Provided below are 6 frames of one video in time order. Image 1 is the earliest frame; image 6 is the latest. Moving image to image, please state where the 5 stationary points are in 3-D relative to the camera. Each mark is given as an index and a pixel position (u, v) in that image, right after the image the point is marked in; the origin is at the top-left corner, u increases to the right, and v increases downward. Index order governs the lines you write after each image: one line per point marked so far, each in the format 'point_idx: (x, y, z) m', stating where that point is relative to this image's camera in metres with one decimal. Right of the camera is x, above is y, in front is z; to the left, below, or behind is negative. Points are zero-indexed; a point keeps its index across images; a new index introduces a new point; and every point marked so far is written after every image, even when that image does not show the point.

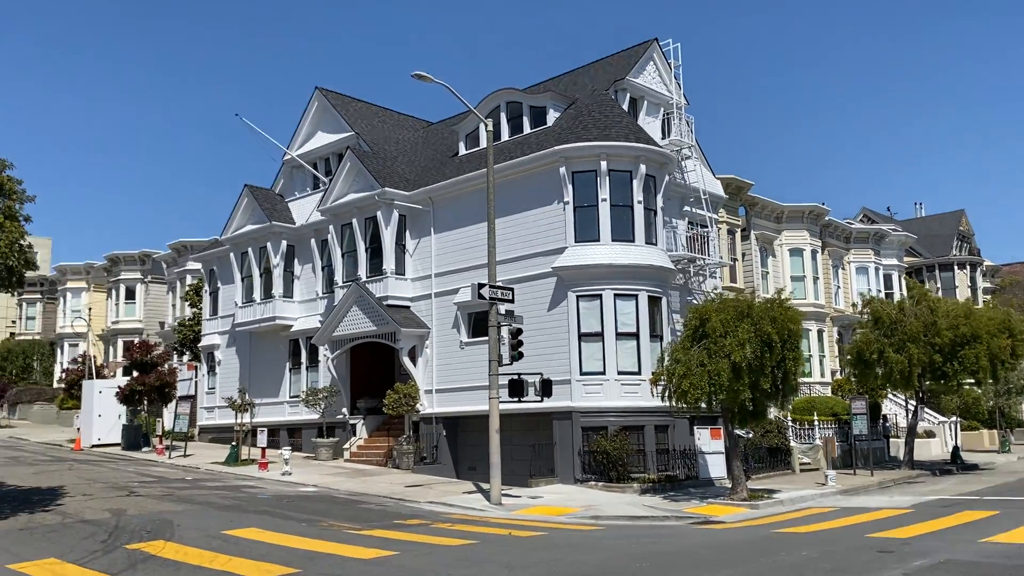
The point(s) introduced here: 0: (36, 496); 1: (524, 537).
0: (-10.0, -4.4, +18.5) m
1: (+0.2, -4.0, +14.0) m
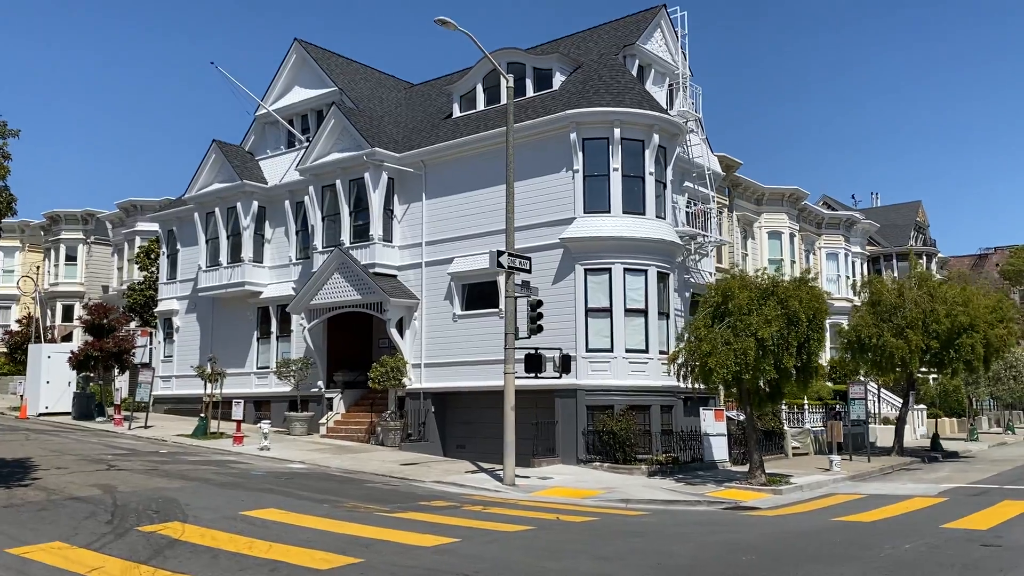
0: (-9.5, -3.4, +16.6) m
1: (+1.0, -3.4, +12.8) m
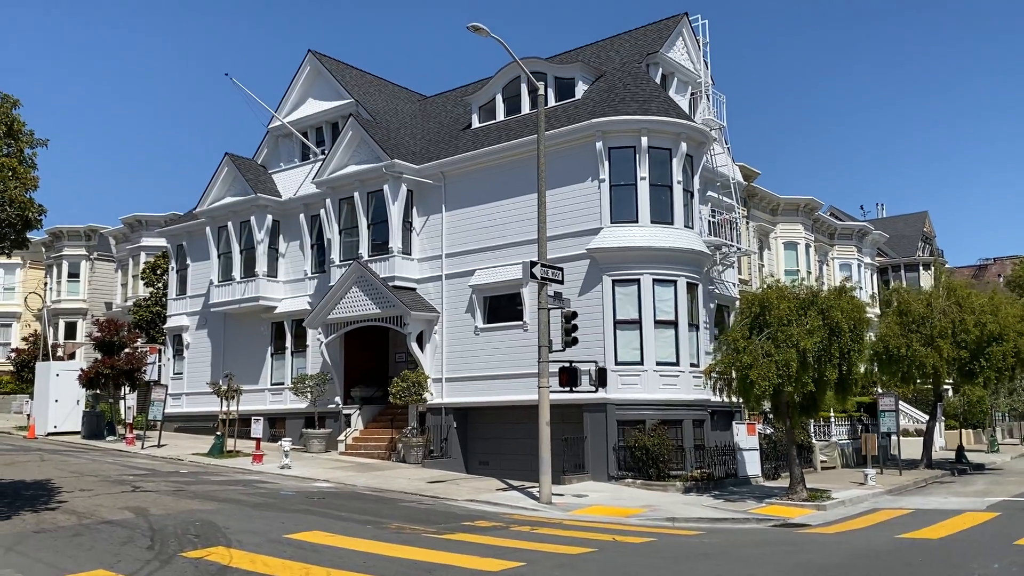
0: (-8.8, -3.7, +16.0) m
1: (+1.8, -3.6, +12.3) m
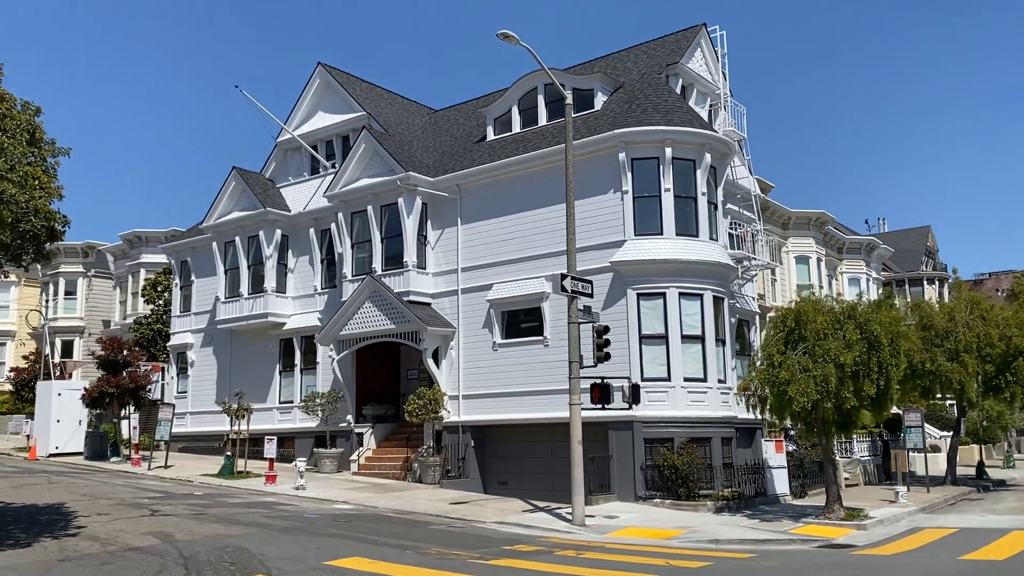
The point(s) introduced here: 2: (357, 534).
0: (-8.1, -3.9, +15.3) m
1: (+2.5, -3.7, +11.7) m
2: (-2.6, -4.1, +14.7) m
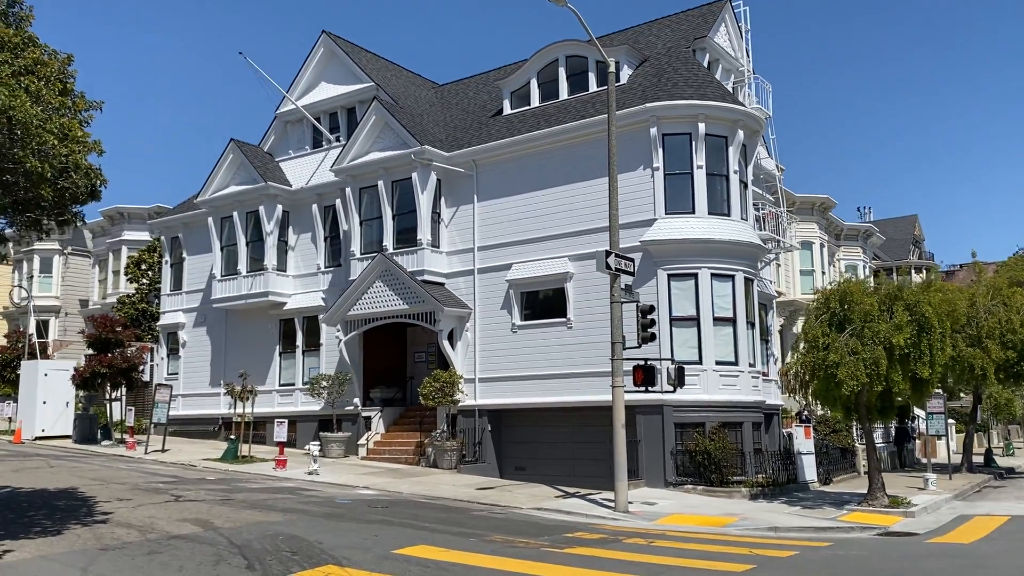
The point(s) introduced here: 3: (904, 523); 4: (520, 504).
0: (-7.3, -3.4, +14.1) m
1: (+3.5, -3.4, +11.0) m
2: (-1.7, -3.6, +13.9) m
3: (+7.3, -4.4, +16.4) m
4: (+0.1, -4.3, +17.4) m
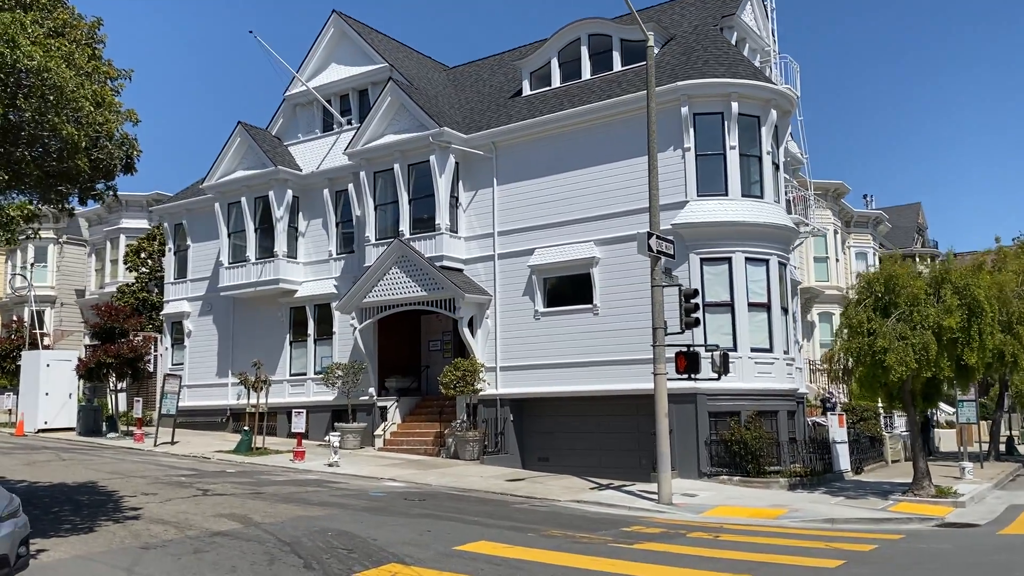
0: (-6.5, -3.2, +13.4) m
1: (+4.3, -3.1, +10.4) m
2: (-1.0, -3.4, +13.2) m
3: (+8.0, -4.1, +15.9) m
4: (+0.8, -4.0, +16.7) m
